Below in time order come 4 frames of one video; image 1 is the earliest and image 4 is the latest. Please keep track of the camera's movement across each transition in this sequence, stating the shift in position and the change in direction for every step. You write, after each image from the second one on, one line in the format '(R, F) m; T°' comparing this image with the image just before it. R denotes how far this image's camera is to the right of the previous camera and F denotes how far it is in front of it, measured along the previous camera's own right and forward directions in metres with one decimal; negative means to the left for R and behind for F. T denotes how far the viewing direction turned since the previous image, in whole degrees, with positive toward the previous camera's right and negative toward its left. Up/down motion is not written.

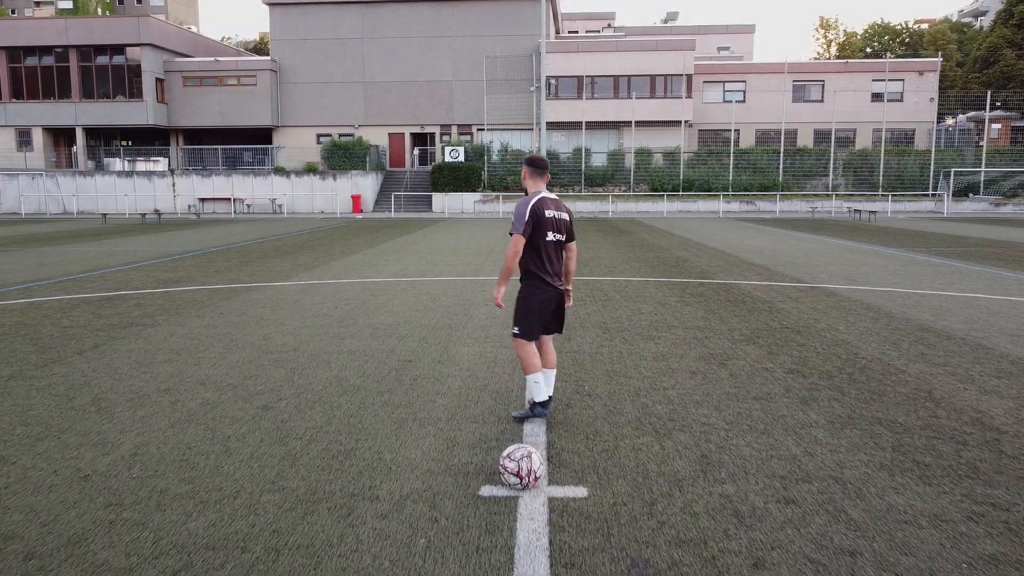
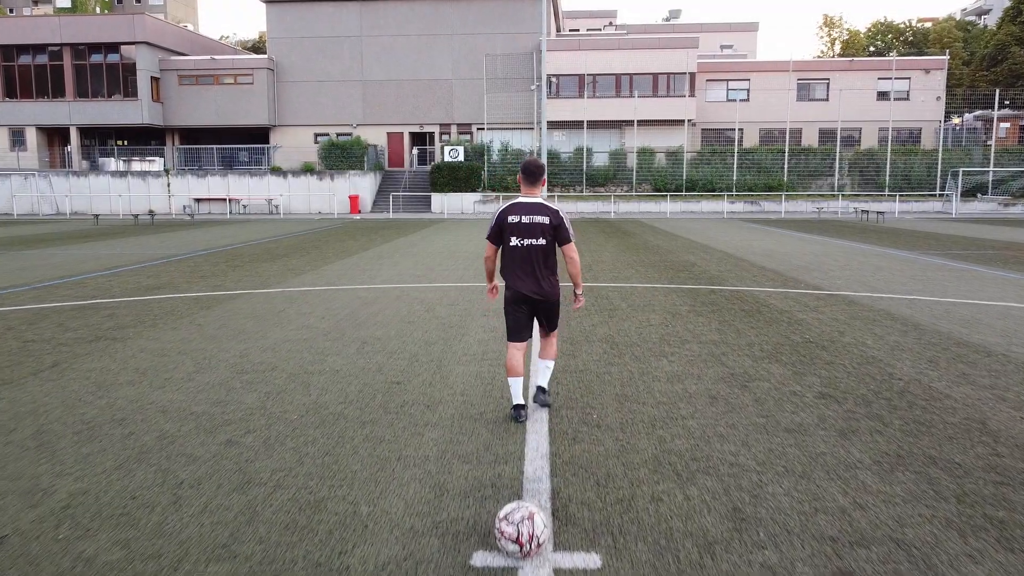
(0.0, +0.5) m; 0°
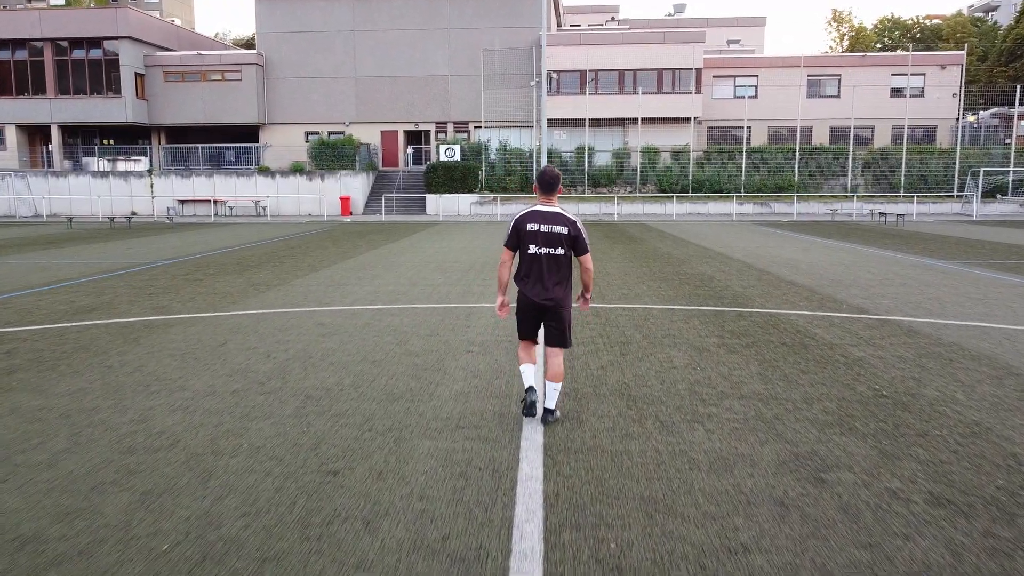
(+0.1, +1.4) m; 0°
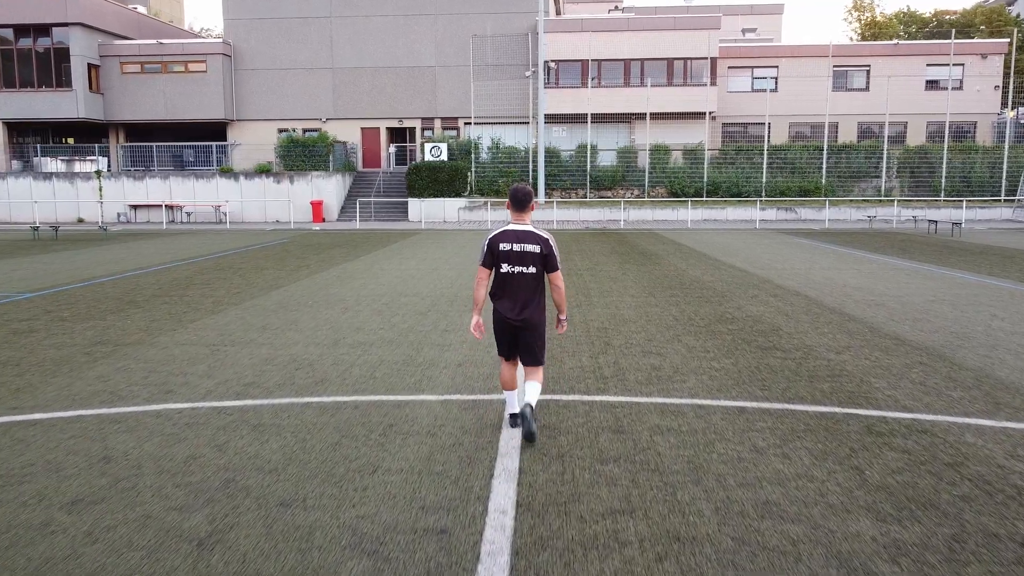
(+0.3, +3.5) m; 0°
